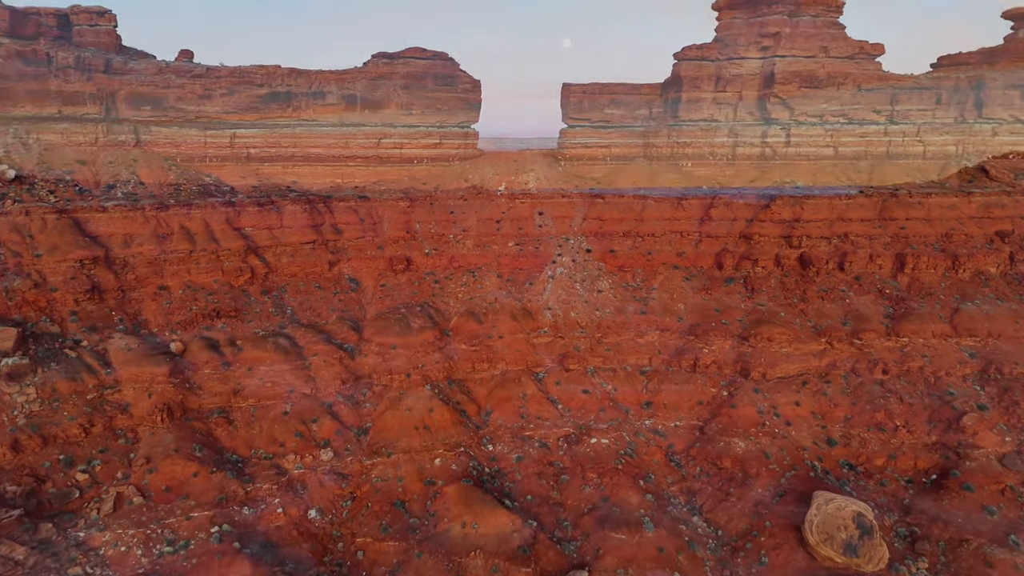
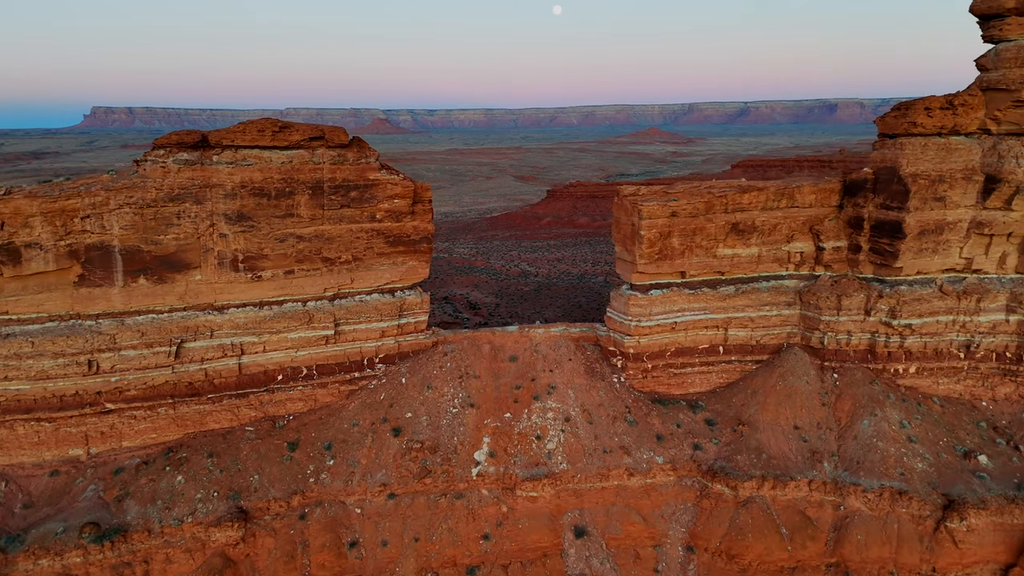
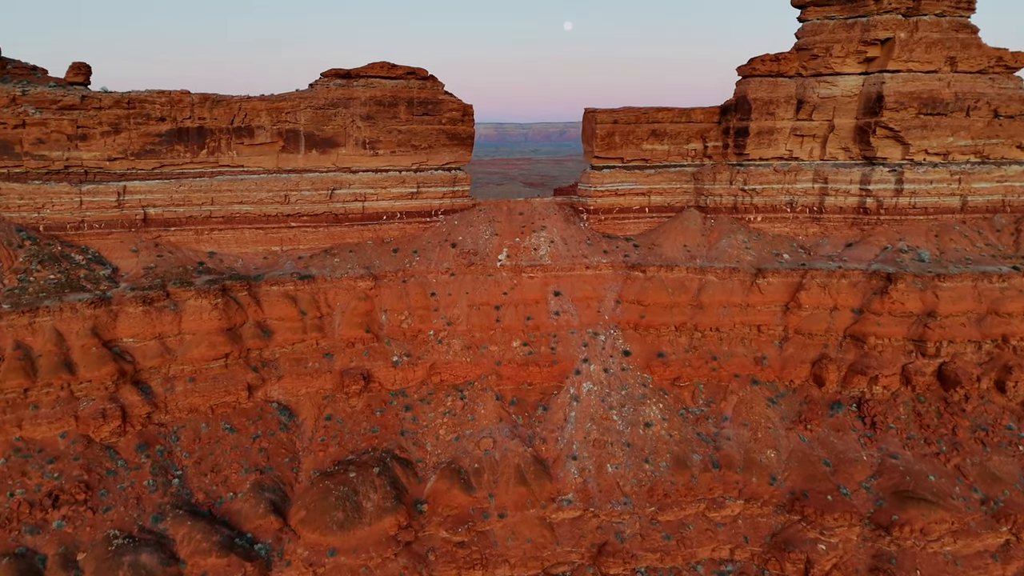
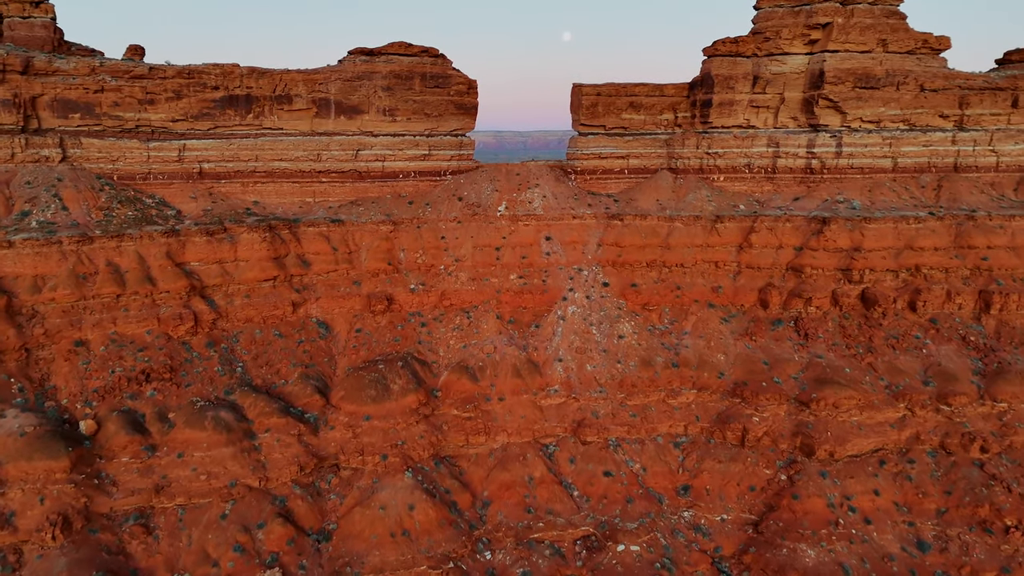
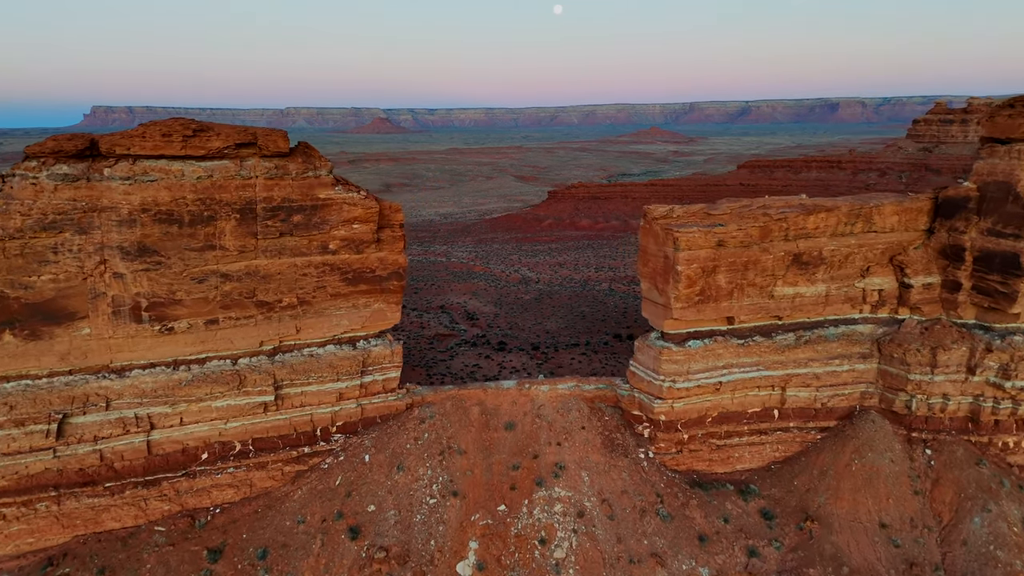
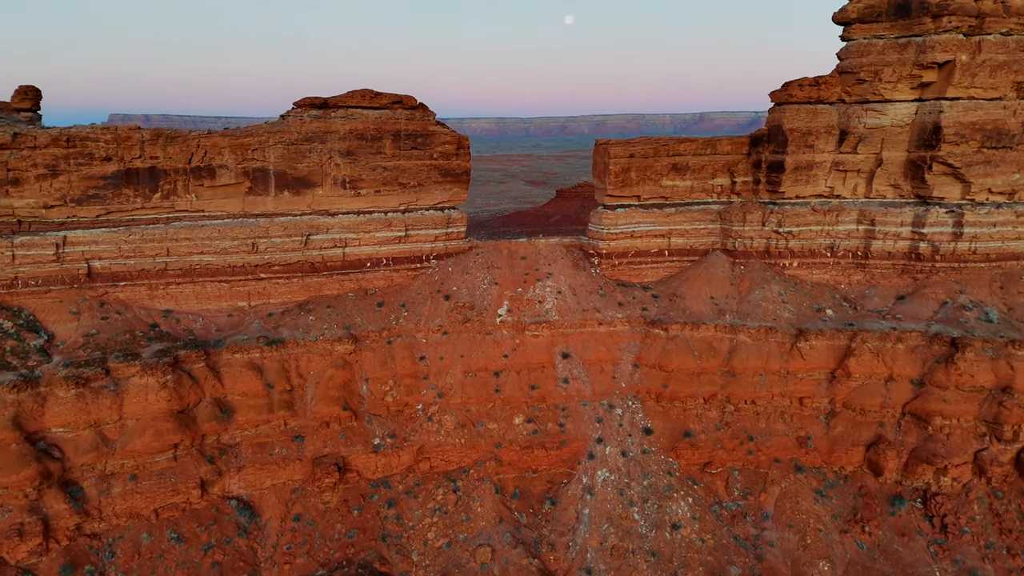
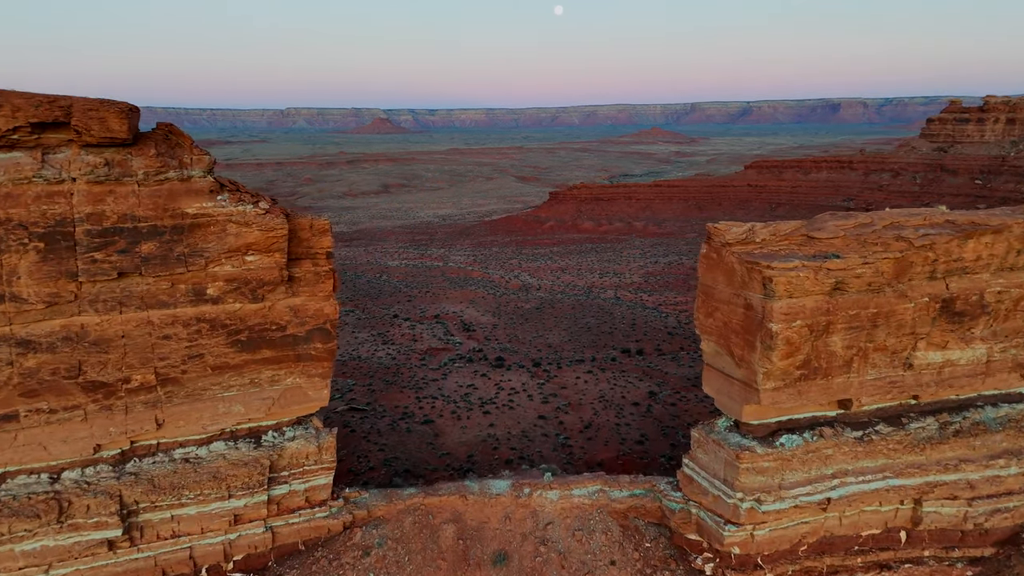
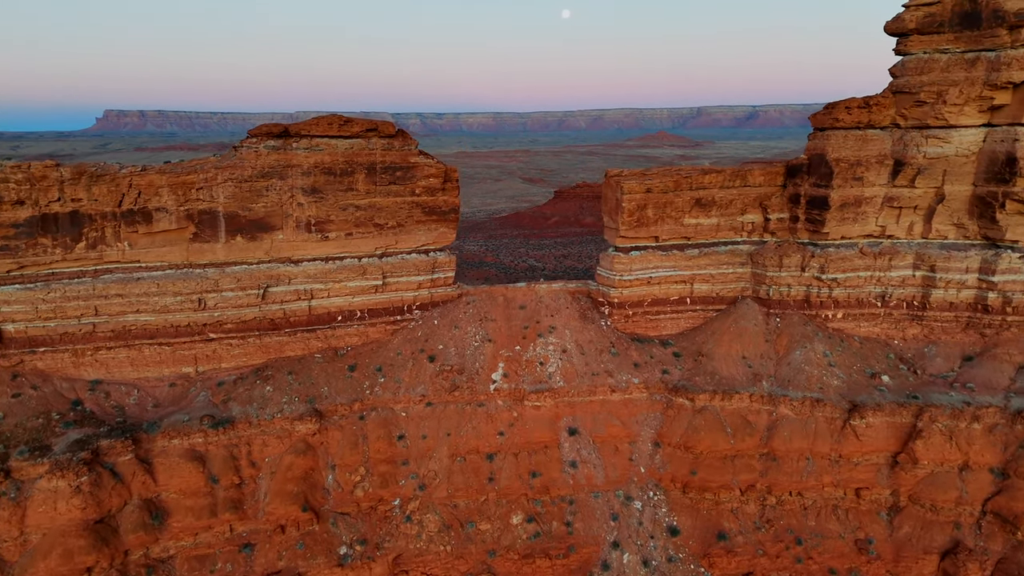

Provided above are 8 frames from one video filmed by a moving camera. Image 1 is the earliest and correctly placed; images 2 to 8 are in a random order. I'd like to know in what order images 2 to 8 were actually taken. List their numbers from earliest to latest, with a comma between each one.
4, 3, 6, 8, 2, 5, 7
